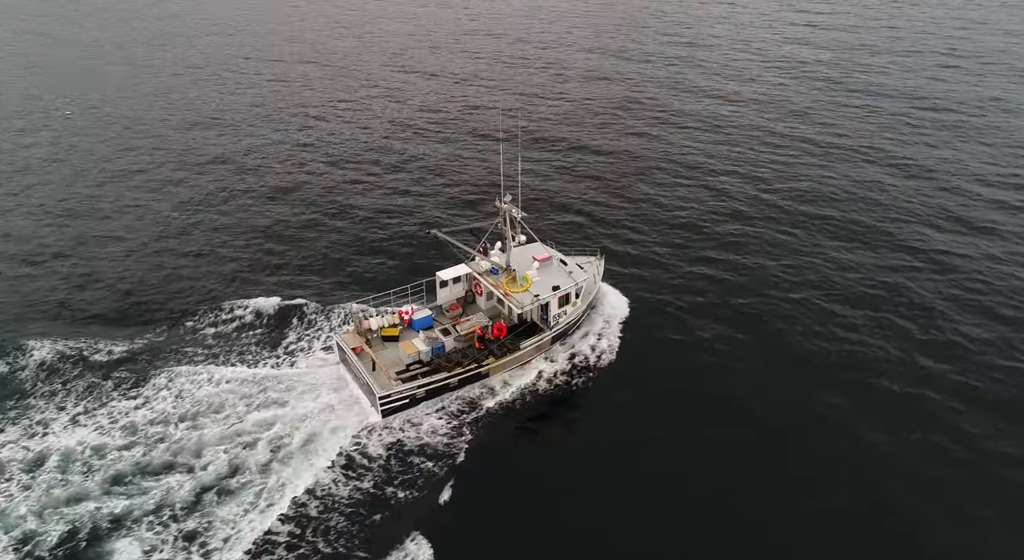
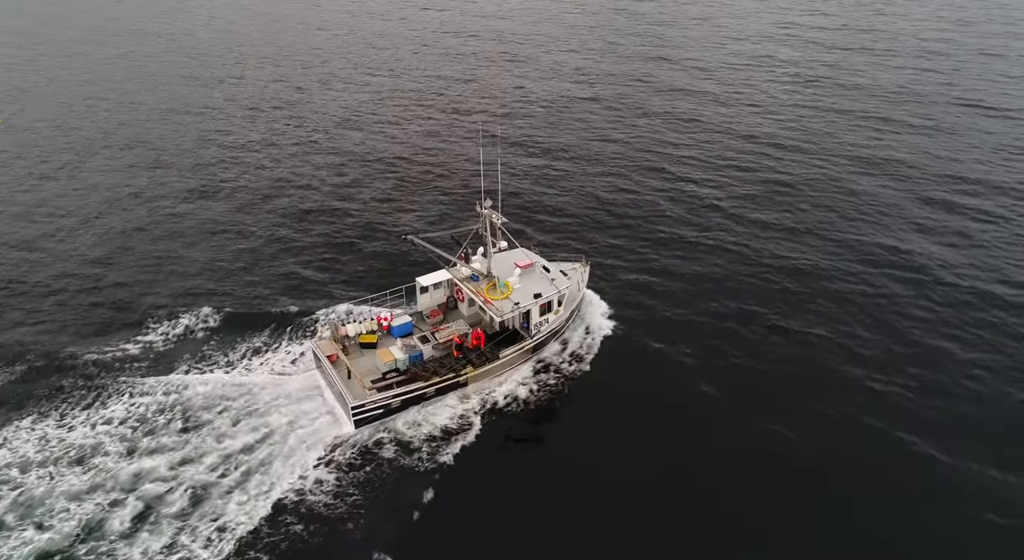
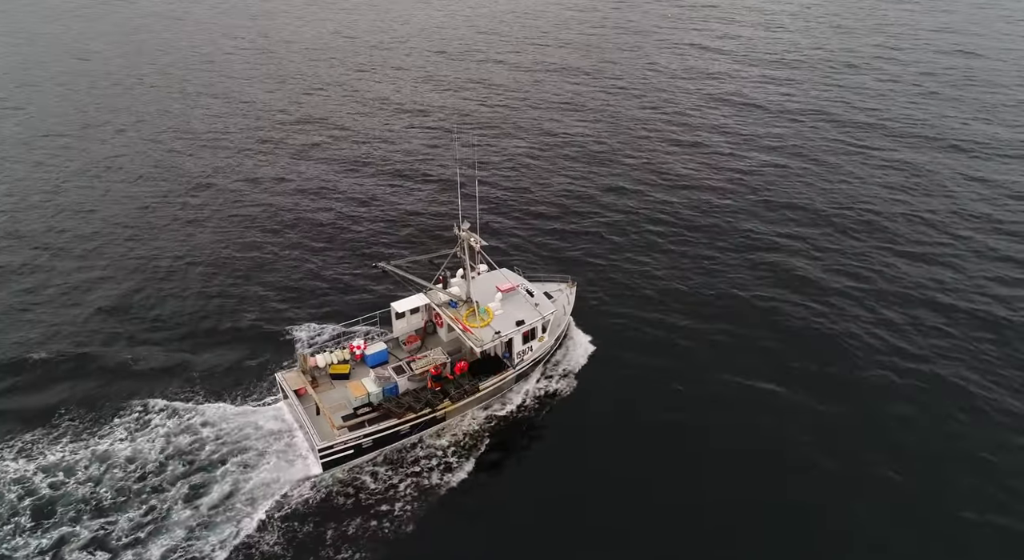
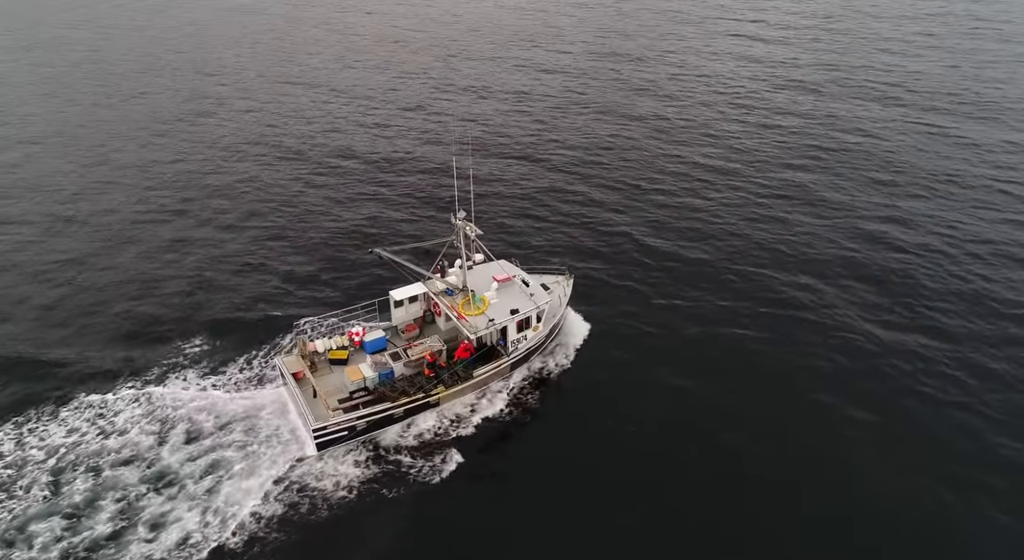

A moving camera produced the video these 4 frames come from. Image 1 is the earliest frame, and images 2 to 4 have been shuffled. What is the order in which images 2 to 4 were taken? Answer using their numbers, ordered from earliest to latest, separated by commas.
2, 4, 3
